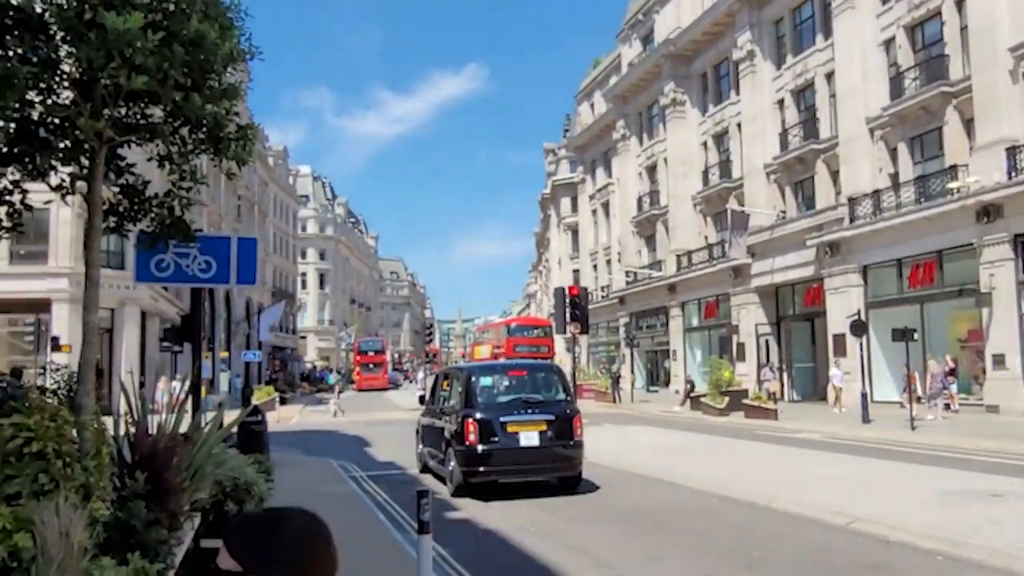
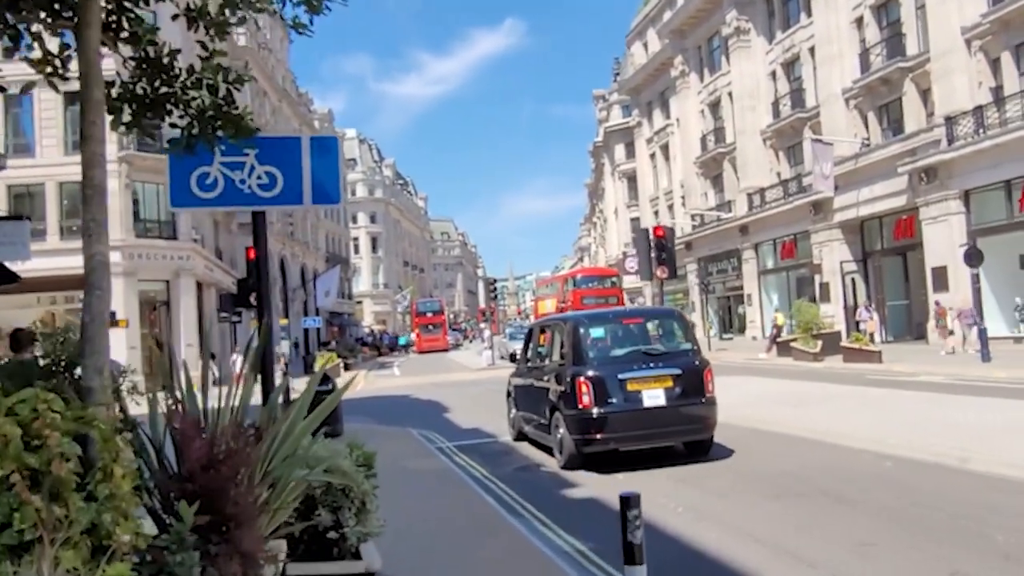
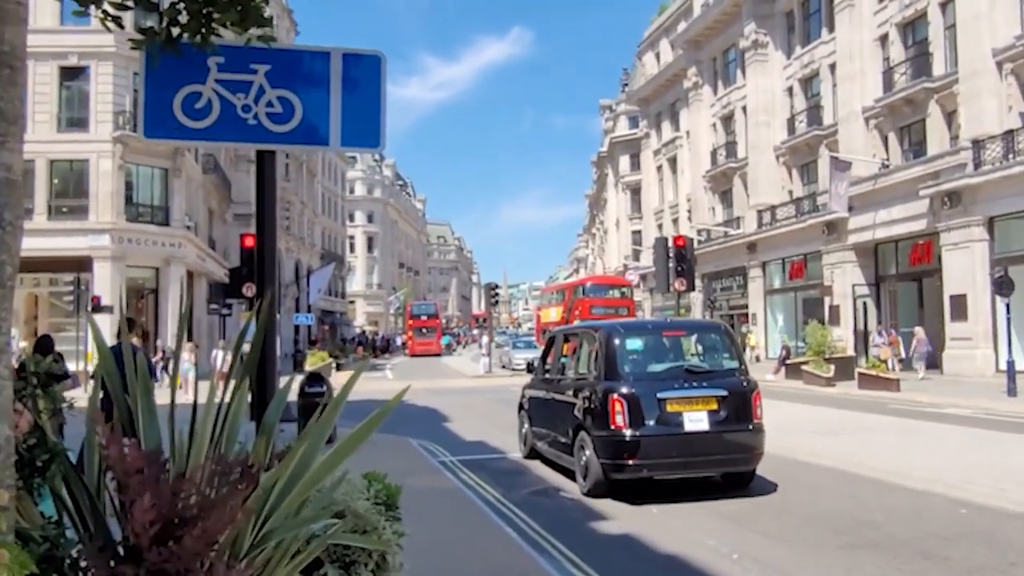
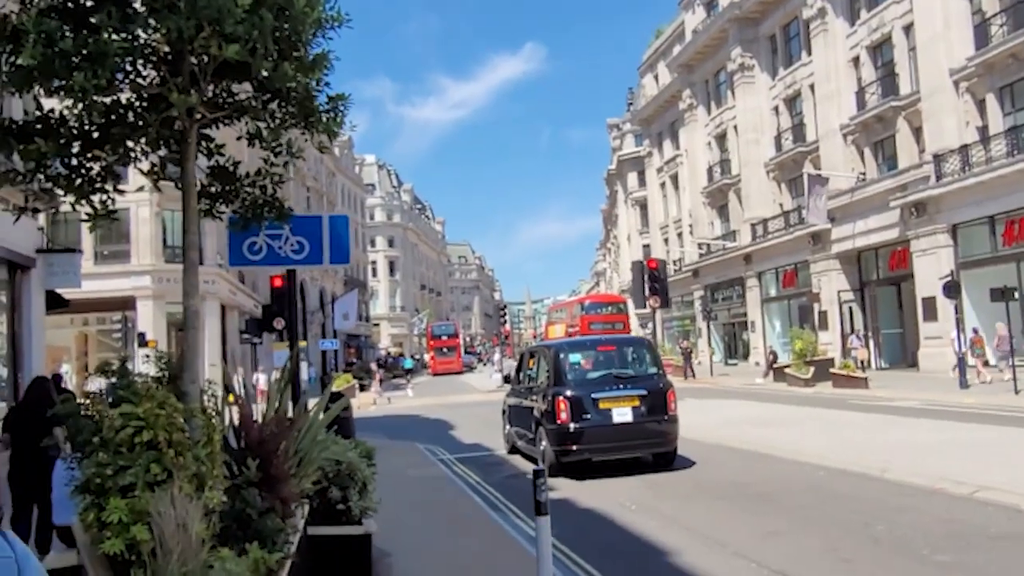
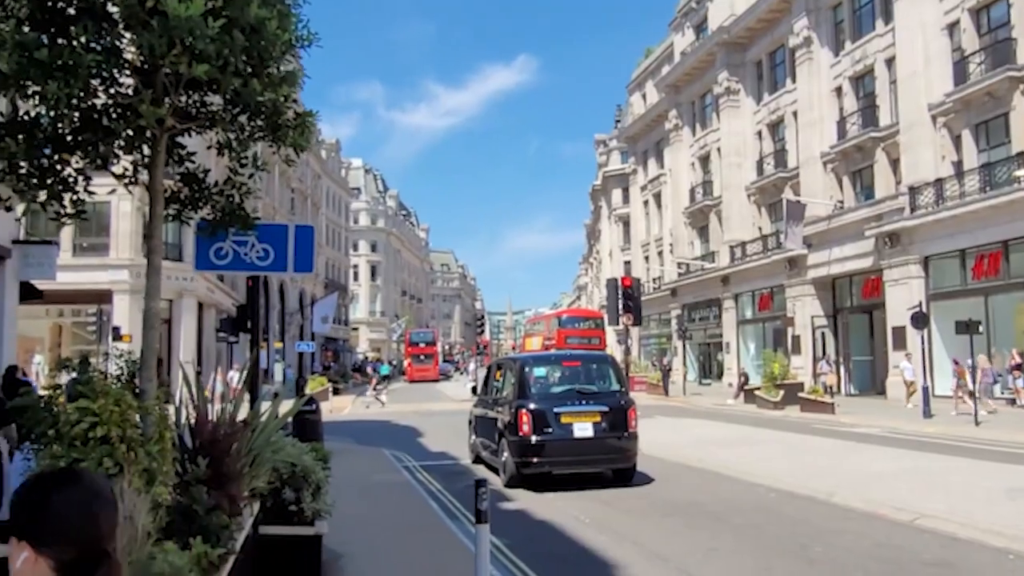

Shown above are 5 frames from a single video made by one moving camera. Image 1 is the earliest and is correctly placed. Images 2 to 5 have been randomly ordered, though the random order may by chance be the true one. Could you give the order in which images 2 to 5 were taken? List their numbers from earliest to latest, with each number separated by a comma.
5, 4, 2, 3
